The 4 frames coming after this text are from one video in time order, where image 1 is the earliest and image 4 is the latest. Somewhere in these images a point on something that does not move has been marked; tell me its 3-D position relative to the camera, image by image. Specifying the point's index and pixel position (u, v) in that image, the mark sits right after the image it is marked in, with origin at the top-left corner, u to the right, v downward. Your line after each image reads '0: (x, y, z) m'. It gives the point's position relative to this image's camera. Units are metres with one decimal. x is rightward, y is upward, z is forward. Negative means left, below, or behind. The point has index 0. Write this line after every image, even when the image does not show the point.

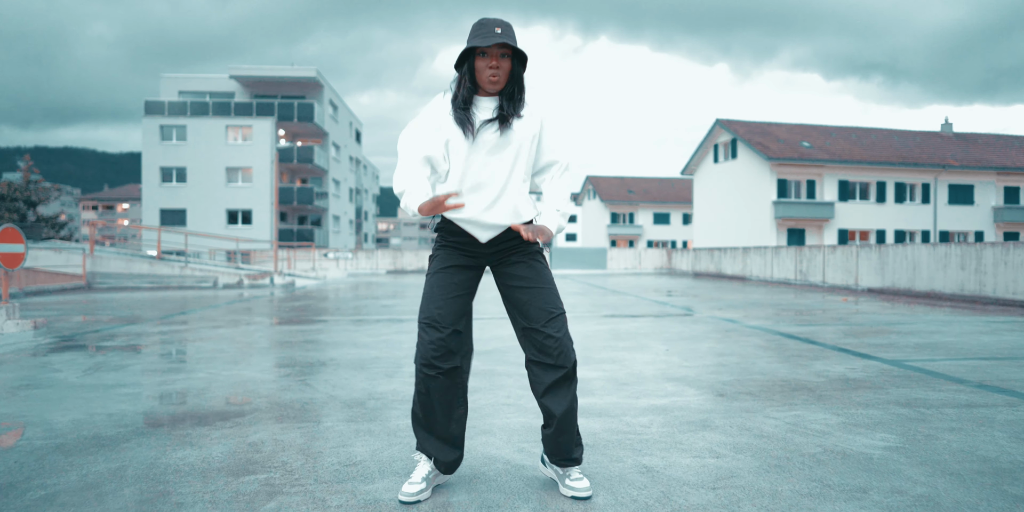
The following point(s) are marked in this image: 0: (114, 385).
0: (-3.1, -1.0, +4.9) m
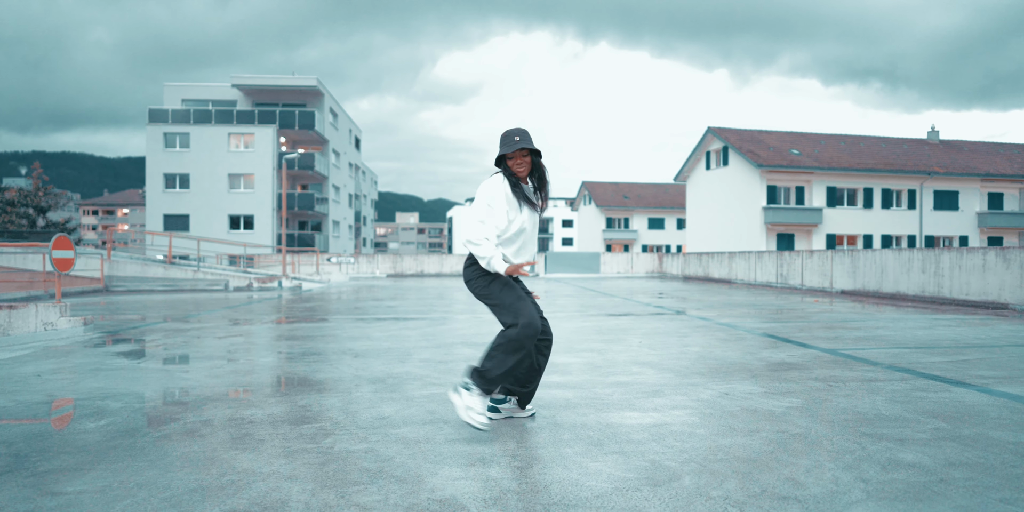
0: (-3.1, -1.0, +5.9) m
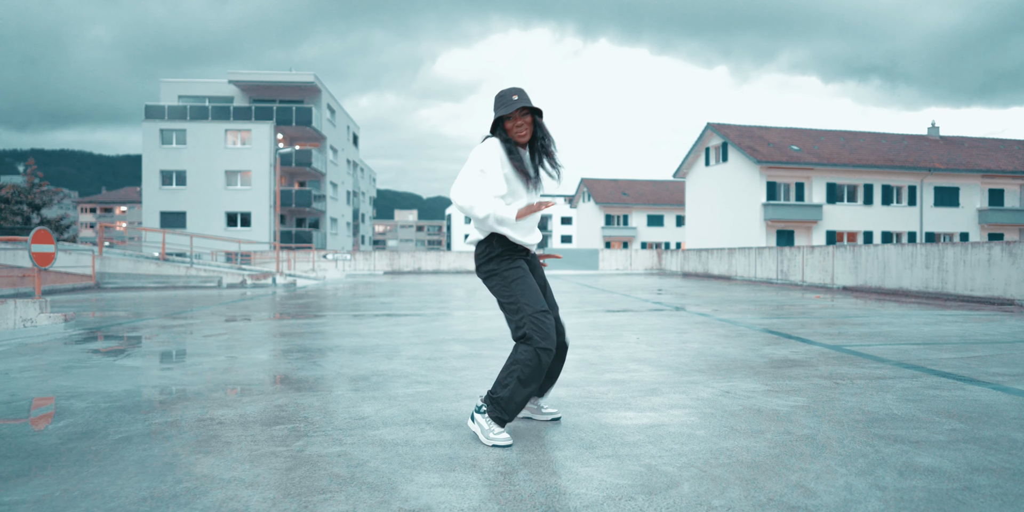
0: (-3.2, -1.0, +5.6) m
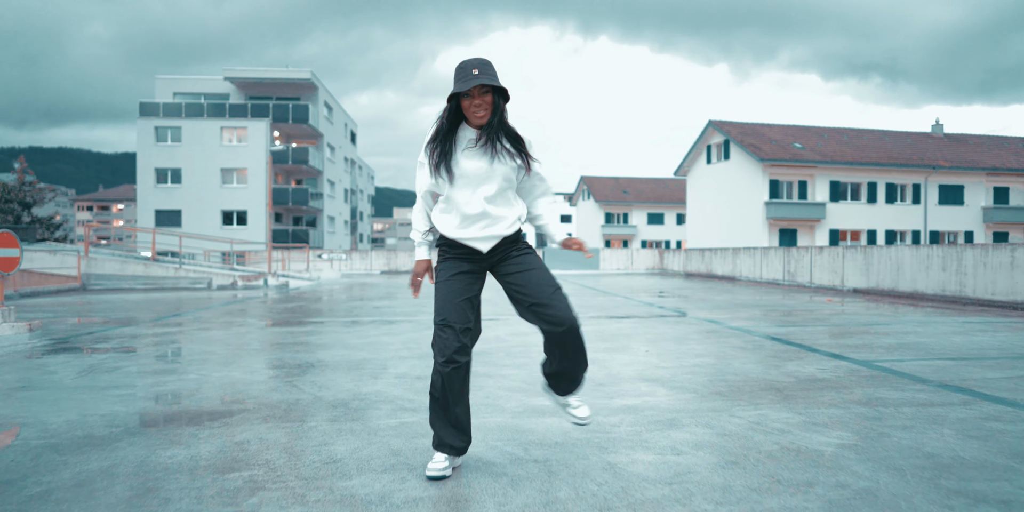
0: (-3.2, -1.0, +5.1) m
